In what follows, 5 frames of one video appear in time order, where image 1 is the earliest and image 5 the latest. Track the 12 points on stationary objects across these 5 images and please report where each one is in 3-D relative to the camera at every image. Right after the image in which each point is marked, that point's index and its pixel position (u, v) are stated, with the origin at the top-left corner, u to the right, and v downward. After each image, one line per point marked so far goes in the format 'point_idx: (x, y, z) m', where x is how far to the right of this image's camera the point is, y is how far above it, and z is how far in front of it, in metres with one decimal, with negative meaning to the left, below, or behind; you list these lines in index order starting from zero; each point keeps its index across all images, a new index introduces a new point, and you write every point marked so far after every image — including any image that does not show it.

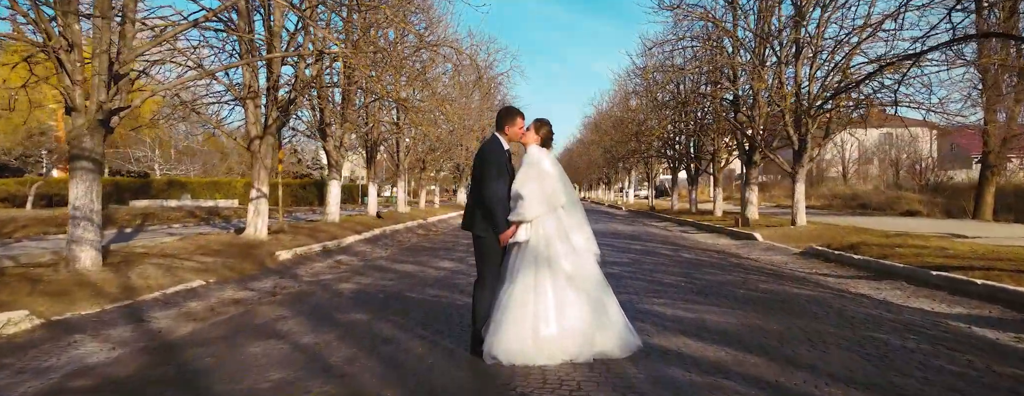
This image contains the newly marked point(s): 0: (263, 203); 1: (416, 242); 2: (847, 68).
0: (-4.3, -0.1, +9.2) m
1: (-2.1, -1.0, +11.5) m
2: (+6.9, +2.7, +11.2) m
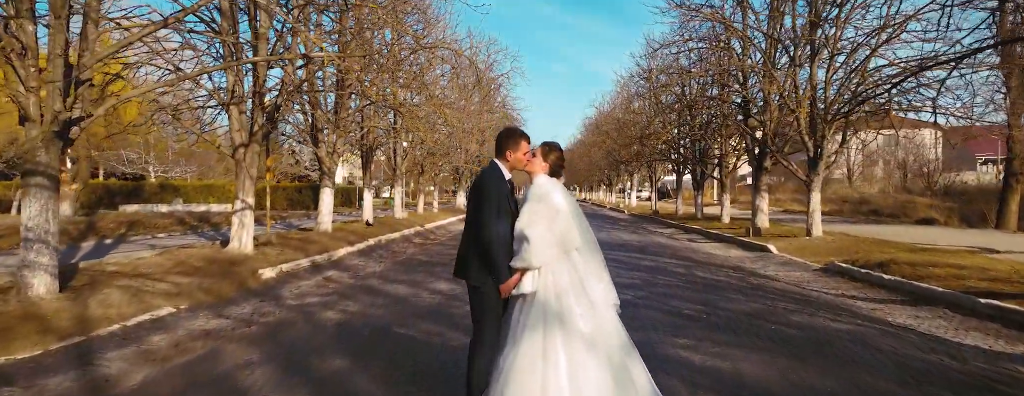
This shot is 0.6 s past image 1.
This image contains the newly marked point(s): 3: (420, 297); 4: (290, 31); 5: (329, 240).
0: (-4.2, -0.3, +8.7) m
1: (-2.0, -1.1, +11.0) m
2: (+6.9, +2.5, +10.6) m
3: (-1.0, -1.1, +5.9) m
4: (-3.7, +2.7, +8.9) m
5: (-3.8, -0.9, +11.1) m
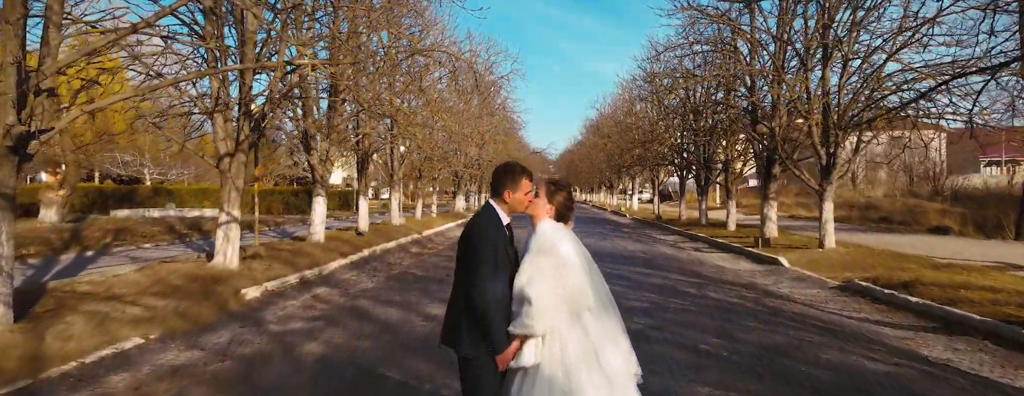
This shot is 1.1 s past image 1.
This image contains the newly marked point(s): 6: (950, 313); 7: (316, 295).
0: (-4.2, -0.5, +8.2) m
1: (-2.0, -1.3, +10.5) m
2: (+6.9, +2.3, +10.1) m
3: (-1.0, -1.3, +5.5) m
4: (-3.7, +2.6, +8.4) m
5: (-3.8, -1.1, +10.7) m
6: (+4.6, -1.2, +5.7) m
7: (-2.8, -1.4, +7.7) m
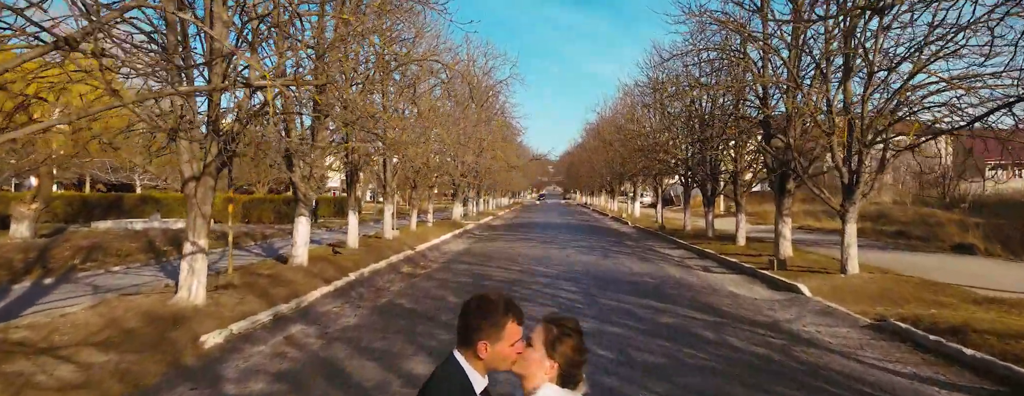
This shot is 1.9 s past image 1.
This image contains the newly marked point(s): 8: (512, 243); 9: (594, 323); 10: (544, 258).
0: (-4.3, -0.8, +7.4) m
1: (-2.1, -1.7, +9.7) m
2: (+6.9, +1.9, +9.3) m
3: (-1.1, -1.7, +4.7) m
4: (-3.7, +2.2, +7.6) m
5: (-3.8, -1.5, +9.9) m
6: (+4.5, -1.6, +4.8) m
7: (-2.8, -1.8, +6.9) m
8: (0.0, -1.6, +18.4) m
9: (+1.0, -1.6, +6.8) m
10: (+0.8, -1.6, +14.1) m
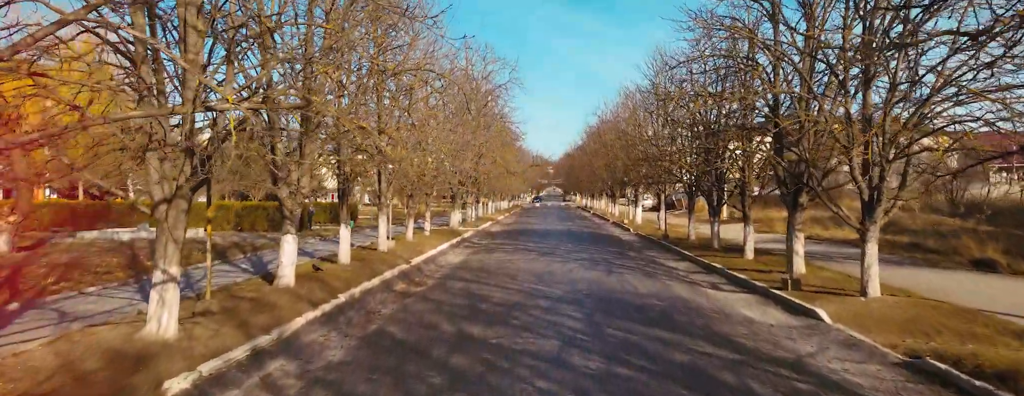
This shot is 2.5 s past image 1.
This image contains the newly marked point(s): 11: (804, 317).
0: (-4.3, -1.1, +6.8) m
1: (-2.1, -2.0, +9.1) m
2: (+6.9, +1.6, +8.7) m
3: (-1.1, -2.0, +4.1) m
4: (-3.7, +1.9, +7.0) m
5: (-3.9, -1.8, +9.3) m
6: (+4.5, -1.9, +4.2) m
7: (-2.8, -2.1, +6.2) m
8: (0.0, -1.9, +17.8) m
9: (+1.0, -1.9, +6.2) m
10: (+0.8, -1.9, +13.5) m
11: (+4.8, -2.0, +8.9) m
